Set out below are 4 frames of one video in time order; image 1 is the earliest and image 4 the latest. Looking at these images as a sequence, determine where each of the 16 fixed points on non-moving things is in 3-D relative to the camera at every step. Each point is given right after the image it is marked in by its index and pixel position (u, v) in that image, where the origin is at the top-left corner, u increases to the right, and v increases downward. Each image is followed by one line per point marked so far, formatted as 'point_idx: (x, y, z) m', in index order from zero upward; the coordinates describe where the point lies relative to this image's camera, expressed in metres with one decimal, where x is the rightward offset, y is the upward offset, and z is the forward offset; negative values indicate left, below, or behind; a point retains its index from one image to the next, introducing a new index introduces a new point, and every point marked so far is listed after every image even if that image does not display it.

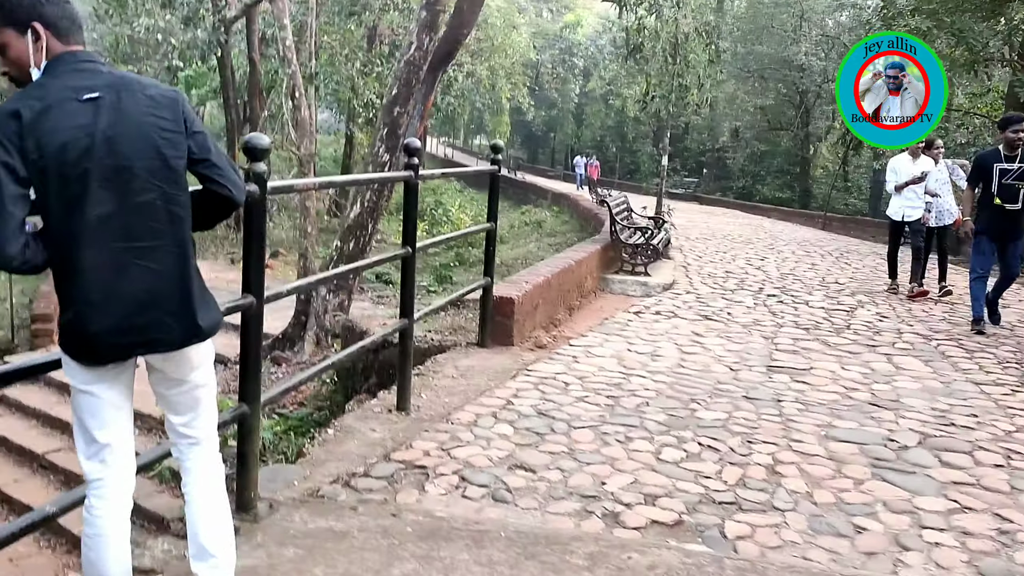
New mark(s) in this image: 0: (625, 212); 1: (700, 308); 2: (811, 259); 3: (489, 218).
0: (+1.4, +0.9, +10.1) m
1: (+1.6, -0.2, +7.2) m
2: (+3.8, +0.4, +10.9) m
3: (-0.2, +0.5, +5.8) m
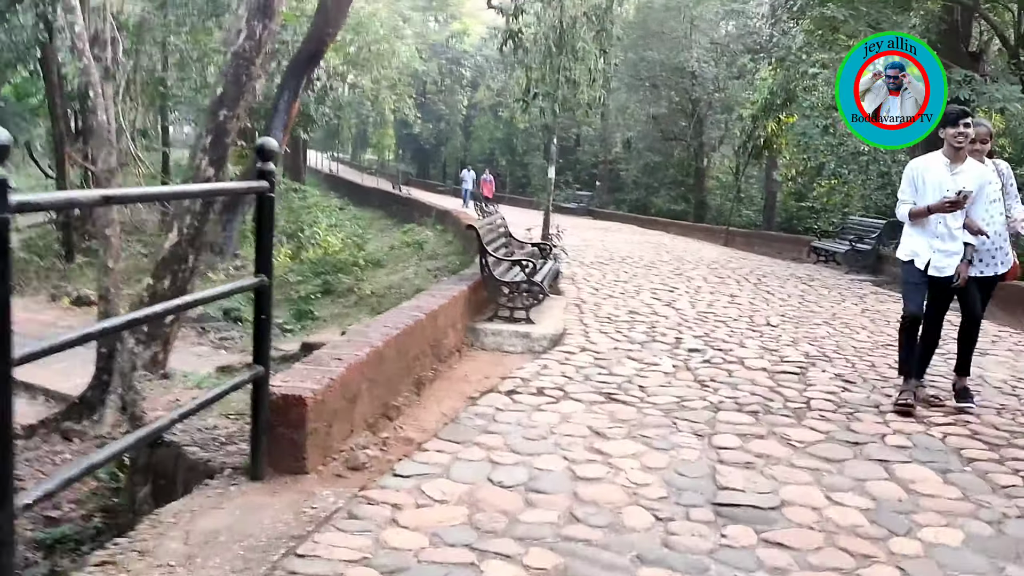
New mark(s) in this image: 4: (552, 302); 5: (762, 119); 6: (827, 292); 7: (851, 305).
0: (-0.1, +0.4, +8.0) m
1: (+0.5, -0.5, +5.1) m
2: (+2.3, 0.0, +9.1) m
3: (-1.1, +0.1, +3.5) m
4: (+0.4, -0.2, +7.5) m
5: (+5.2, +3.5, +17.5) m
6: (+3.5, -0.1, +9.3) m
7: (+3.3, -0.2, +8.3) m
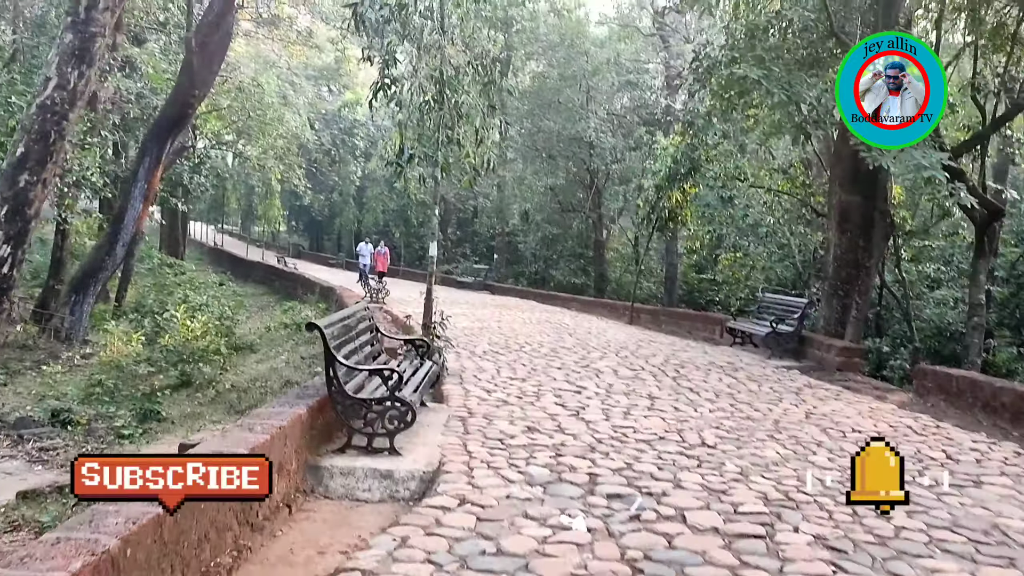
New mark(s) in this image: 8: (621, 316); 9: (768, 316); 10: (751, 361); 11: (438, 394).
0: (-1.1, -0.4, +6.3) m
1: (-0.1, -1.1, +3.4) m
2: (+1.2, -0.9, +7.6) m
3: (-1.5, -0.4, +1.7) m
4: (-0.6, -0.9, +5.8) m
5: (+3.0, +1.9, +16.6) m
6: (+2.3, -0.9, +8.0) m
7: (+2.3, -1.0, +7.0) m
8: (+2.4, -0.6, +18.1) m
9: (+3.6, -0.4, +11.9) m
10: (+2.9, -0.9, +10.4) m
11: (-0.6, -0.8, +6.7) m
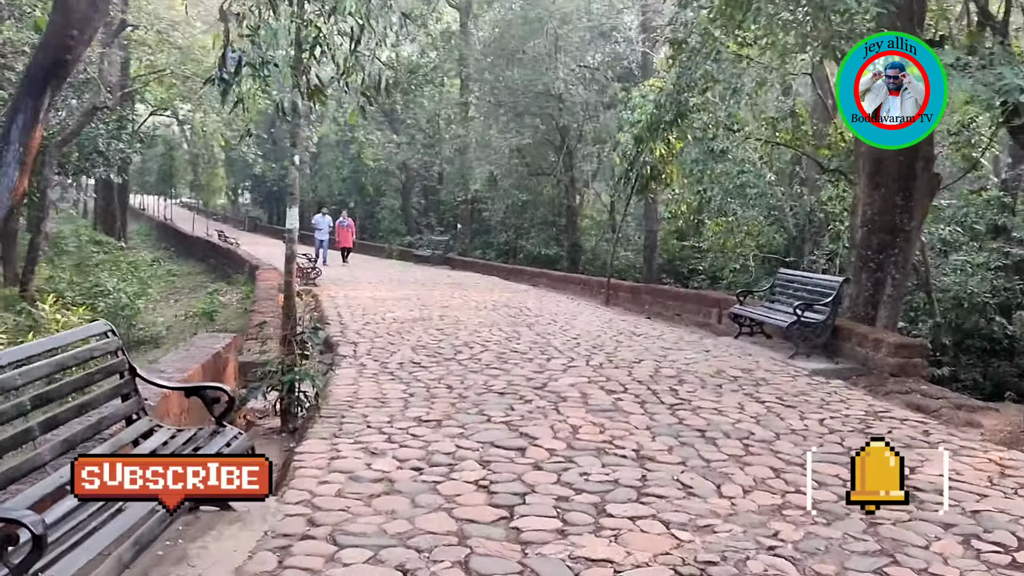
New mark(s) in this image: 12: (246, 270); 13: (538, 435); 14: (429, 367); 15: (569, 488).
0: (-1.6, -0.4, +3.4) m
1: (-0.5, -1.2, +0.5) m
2: (+0.7, -0.8, +4.7) m
3: (-1.9, -0.6, -1.2) m
4: (-1.1, -0.9, +2.9) m
5: (+2.2, +2.4, +13.6) m
6: (+1.8, -0.8, +5.2) m
7: (+1.8, -0.9, +4.1) m
8: (+1.5, -0.1, +15.3) m
9: (+2.9, -0.1, +9.1) m
10: (+2.3, -0.7, +7.6) m
11: (-1.1, -0.8, +3.8) m
12: (-6.1, +0.4, +19.5) m
13: (+0.2, -0.8, +4.7) m
14: (-0.7, -0.6, +6.8) m
15: (+0.3, -0.9, +3.8) m
